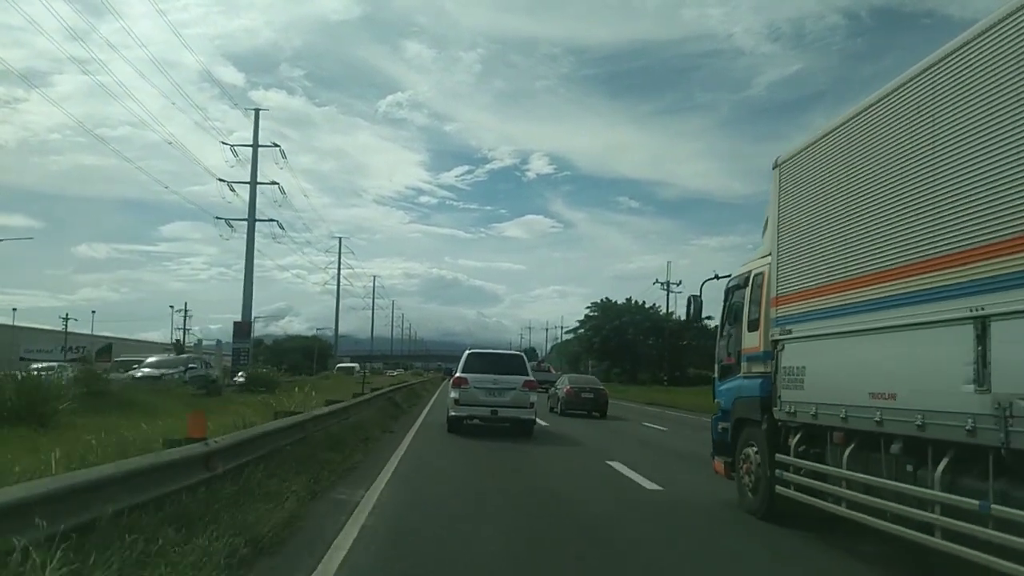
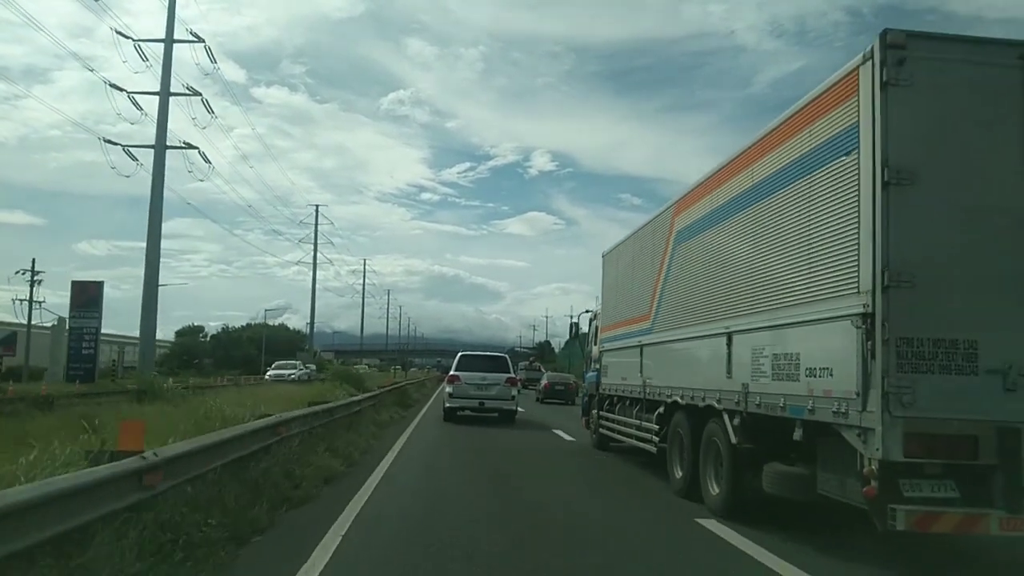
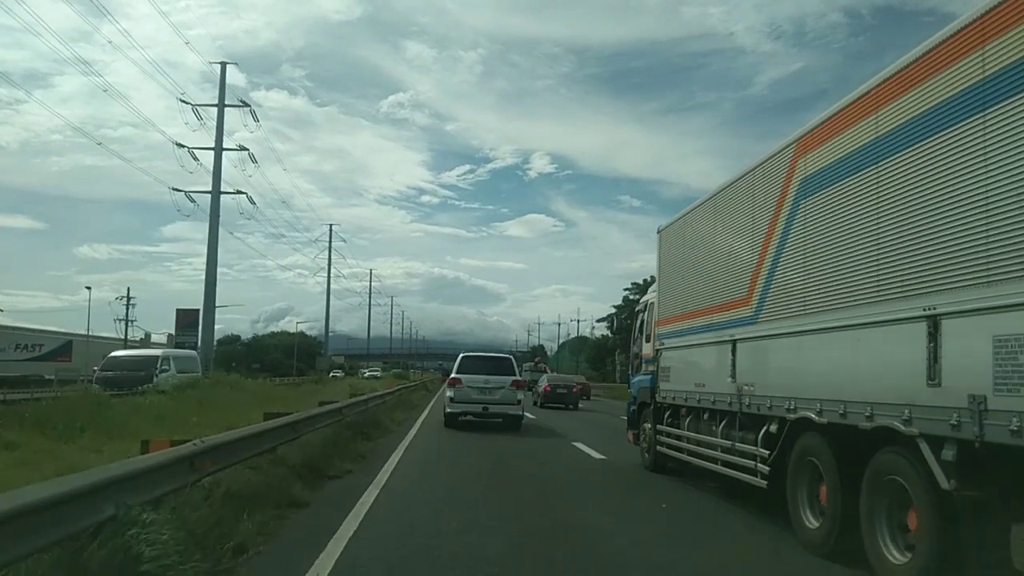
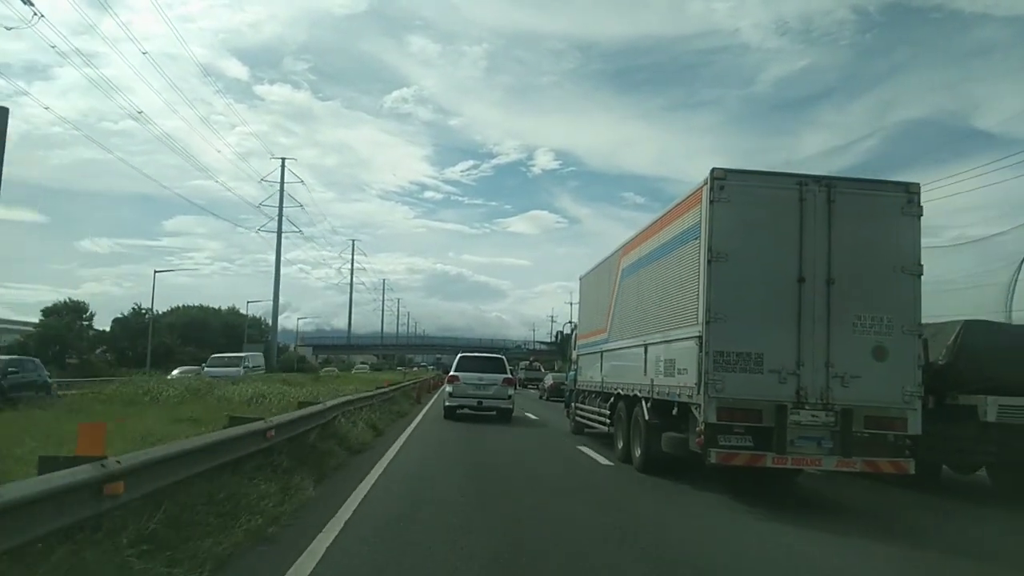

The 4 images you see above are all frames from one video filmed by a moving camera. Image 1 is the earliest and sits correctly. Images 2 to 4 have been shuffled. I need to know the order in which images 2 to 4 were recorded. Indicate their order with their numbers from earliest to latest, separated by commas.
3, 2, 4
